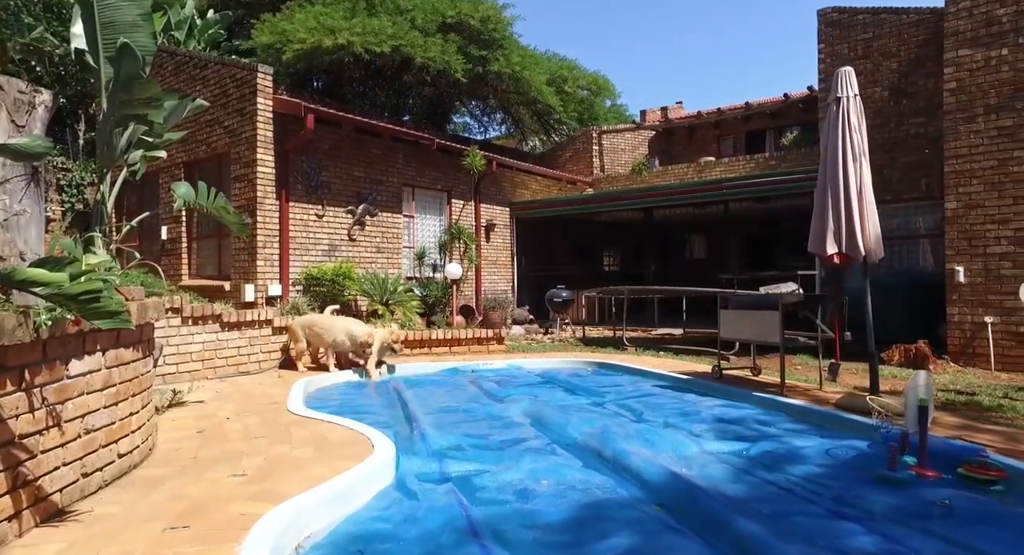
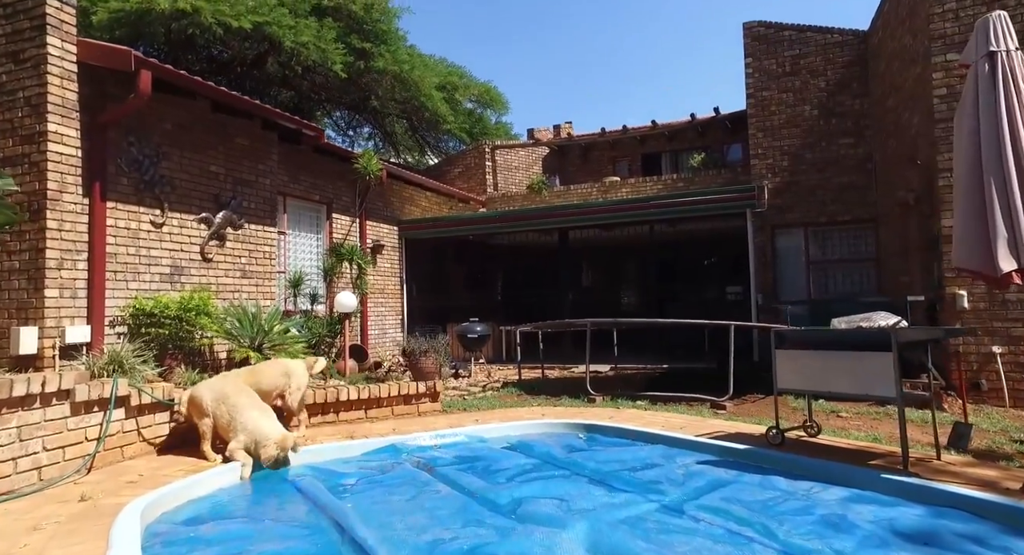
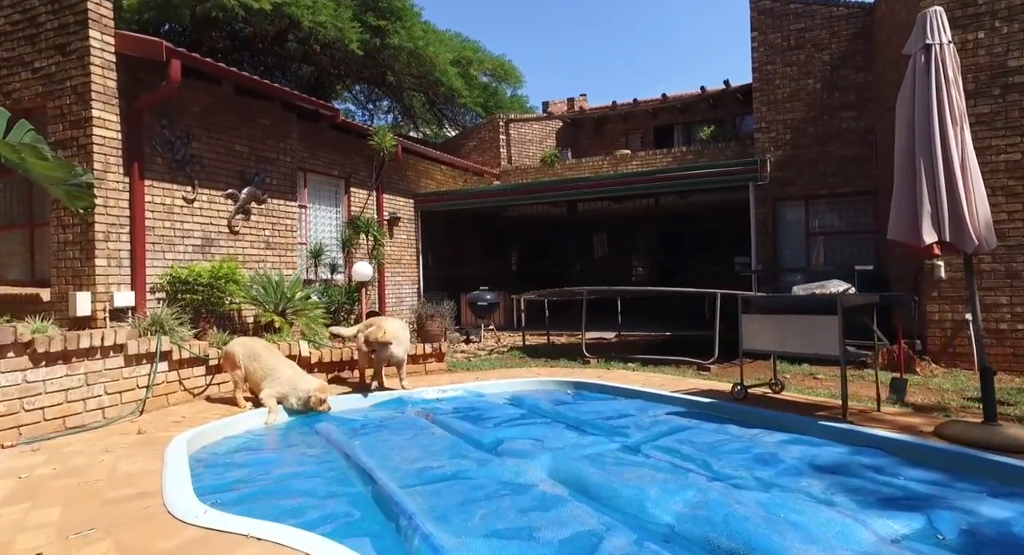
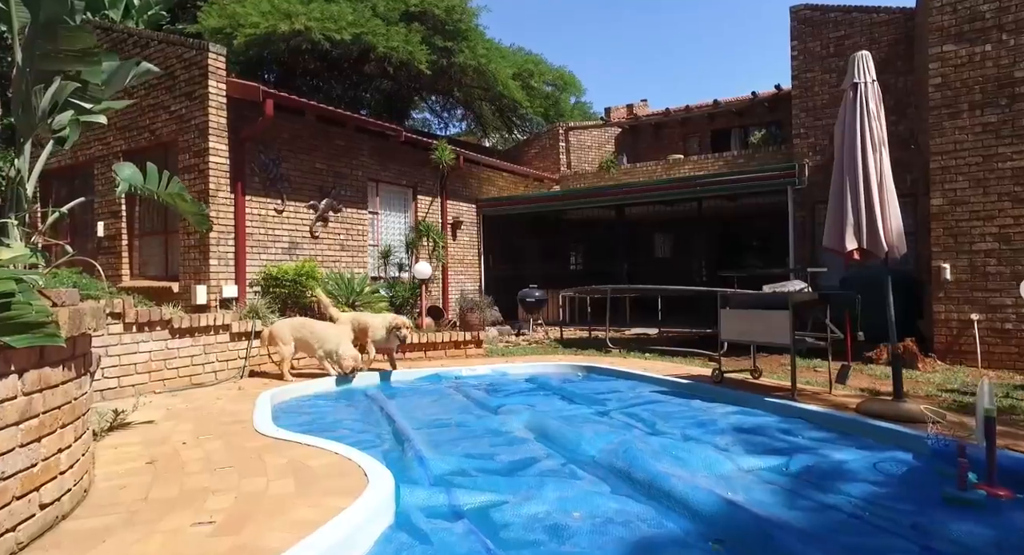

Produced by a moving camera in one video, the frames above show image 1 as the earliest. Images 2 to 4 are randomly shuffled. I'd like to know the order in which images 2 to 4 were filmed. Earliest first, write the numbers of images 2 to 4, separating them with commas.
4, 3, 2
